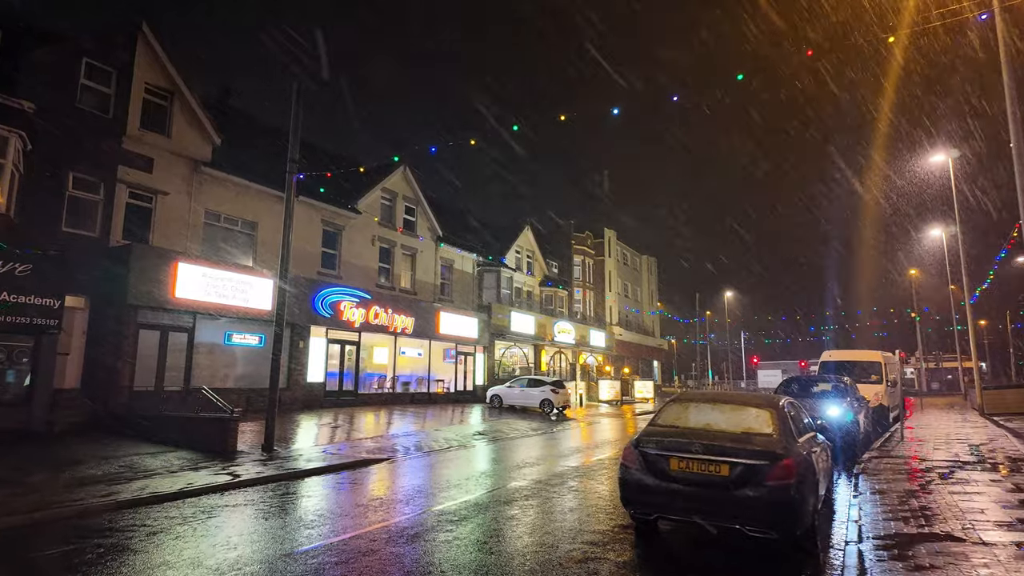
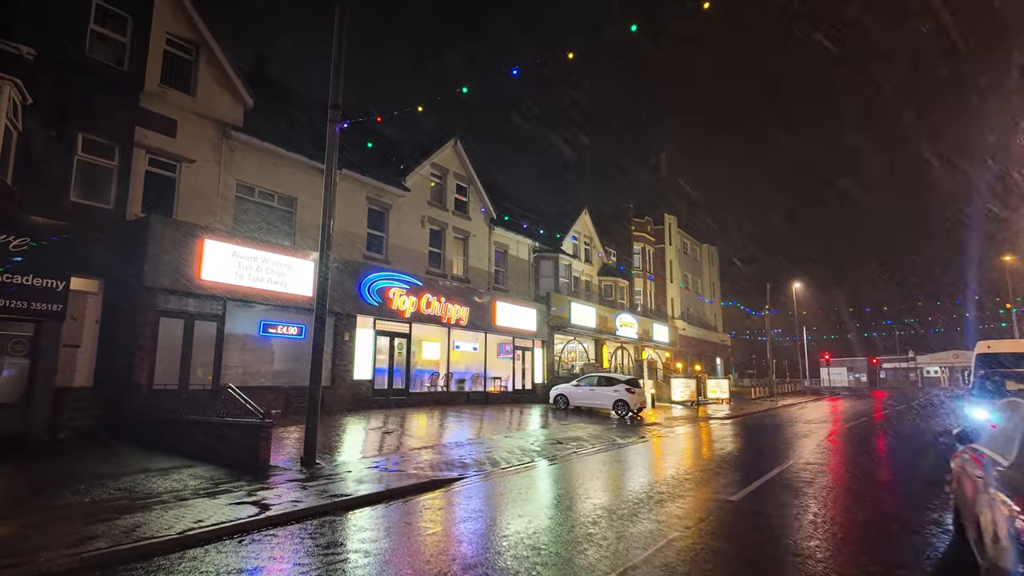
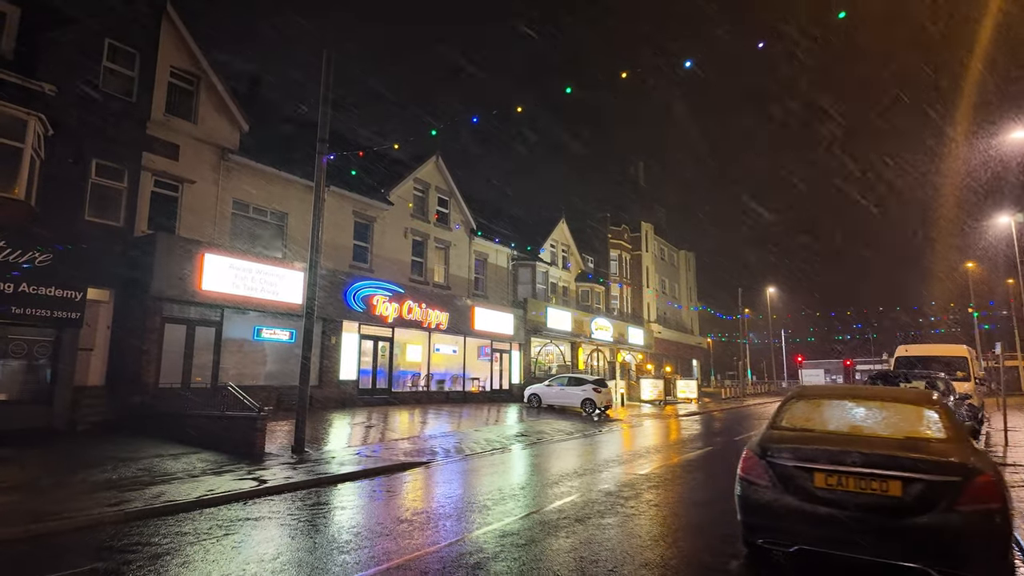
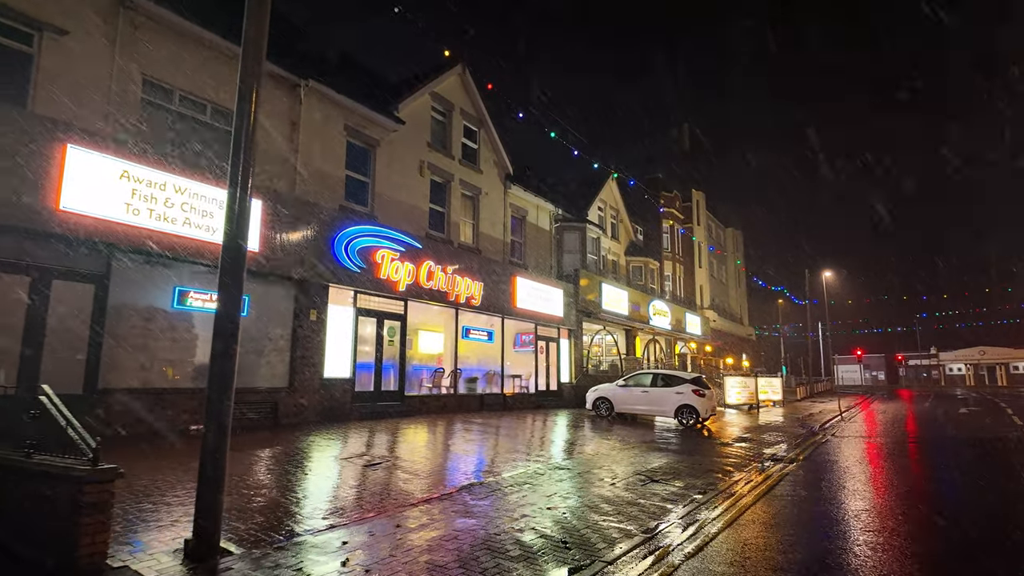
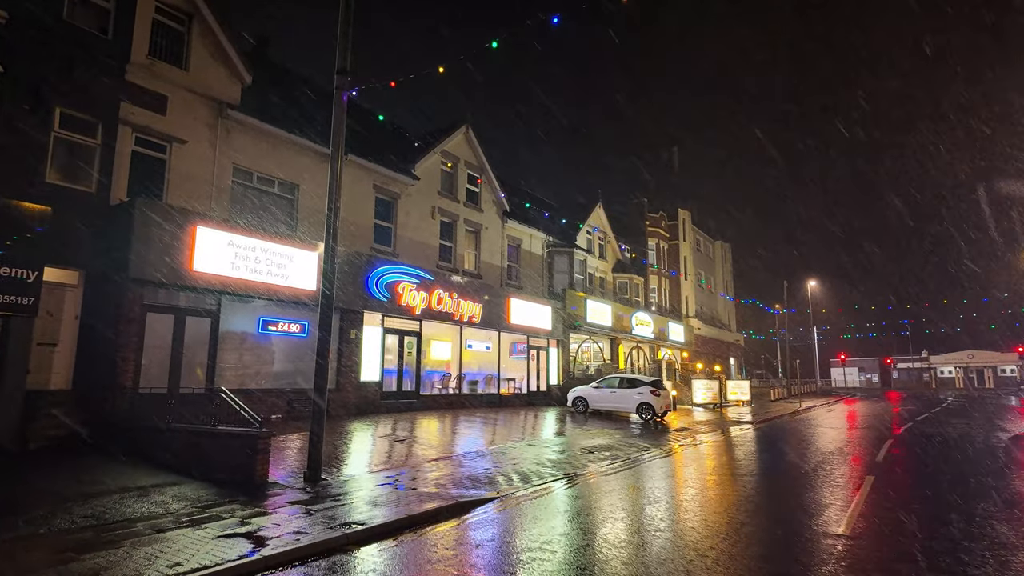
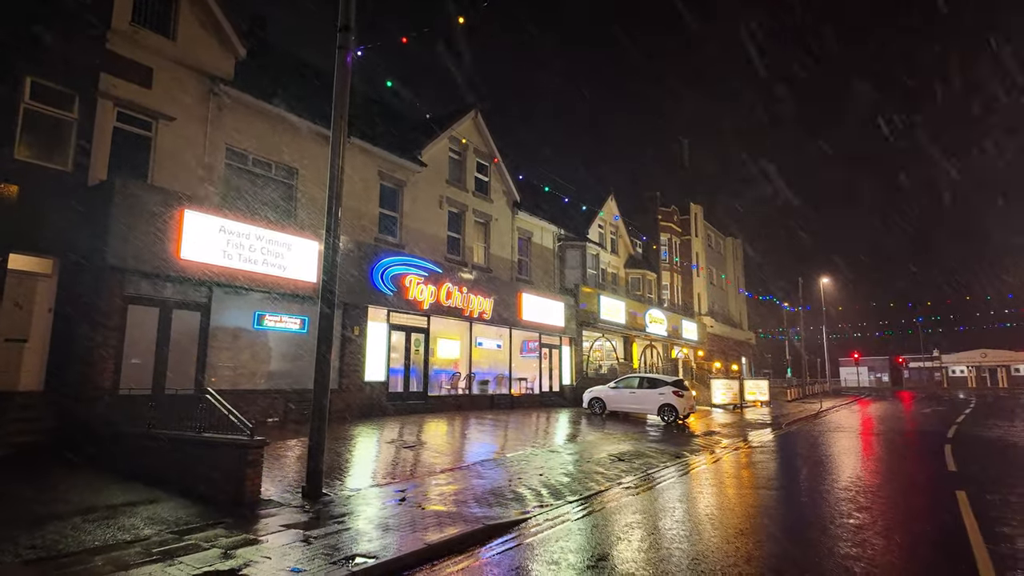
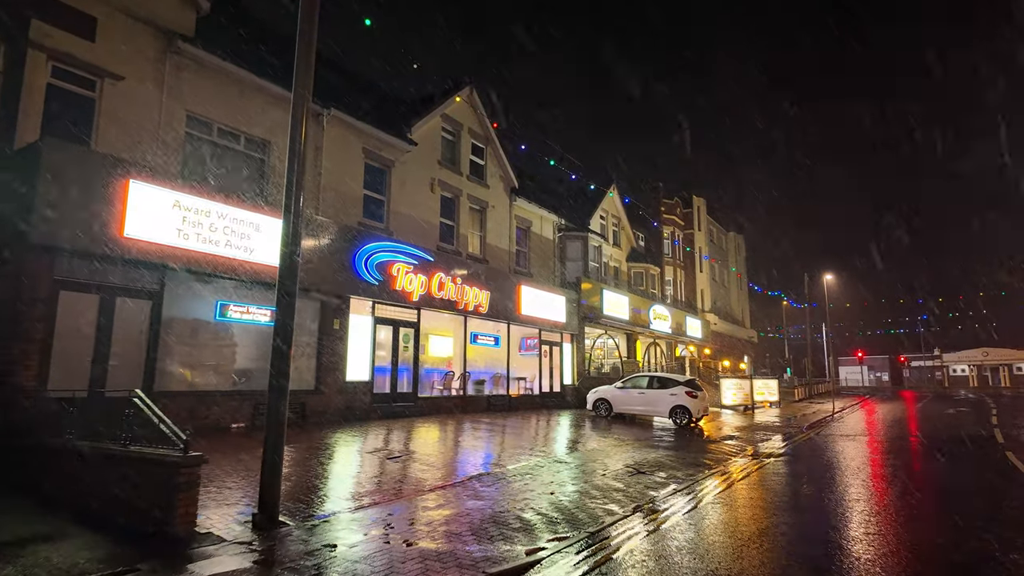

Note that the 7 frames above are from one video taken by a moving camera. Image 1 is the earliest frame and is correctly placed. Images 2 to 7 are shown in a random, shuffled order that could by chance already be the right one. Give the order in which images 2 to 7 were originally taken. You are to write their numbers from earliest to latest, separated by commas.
3, 2, 5, 6, 7, 4
